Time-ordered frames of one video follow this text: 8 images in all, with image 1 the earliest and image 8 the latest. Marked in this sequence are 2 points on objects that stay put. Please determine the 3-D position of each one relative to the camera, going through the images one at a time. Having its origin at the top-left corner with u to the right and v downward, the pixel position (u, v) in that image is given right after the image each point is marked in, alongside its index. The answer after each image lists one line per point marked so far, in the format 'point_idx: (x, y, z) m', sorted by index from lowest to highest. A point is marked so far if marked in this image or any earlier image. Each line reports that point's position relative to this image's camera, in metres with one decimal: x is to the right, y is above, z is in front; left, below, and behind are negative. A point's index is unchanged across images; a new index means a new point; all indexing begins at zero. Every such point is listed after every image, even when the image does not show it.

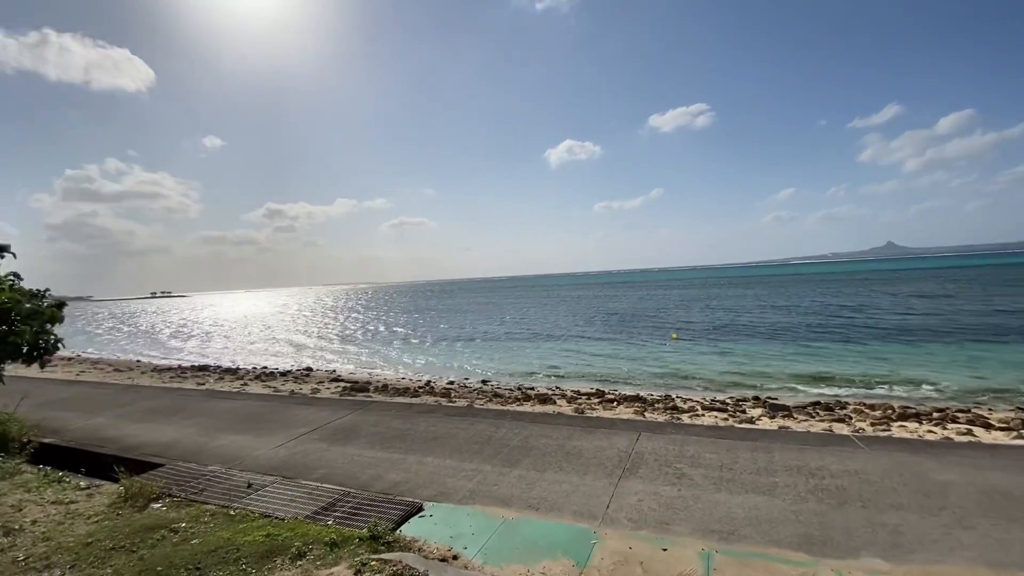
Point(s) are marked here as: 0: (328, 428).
0: (-1.9, -1.5, +5.0) m
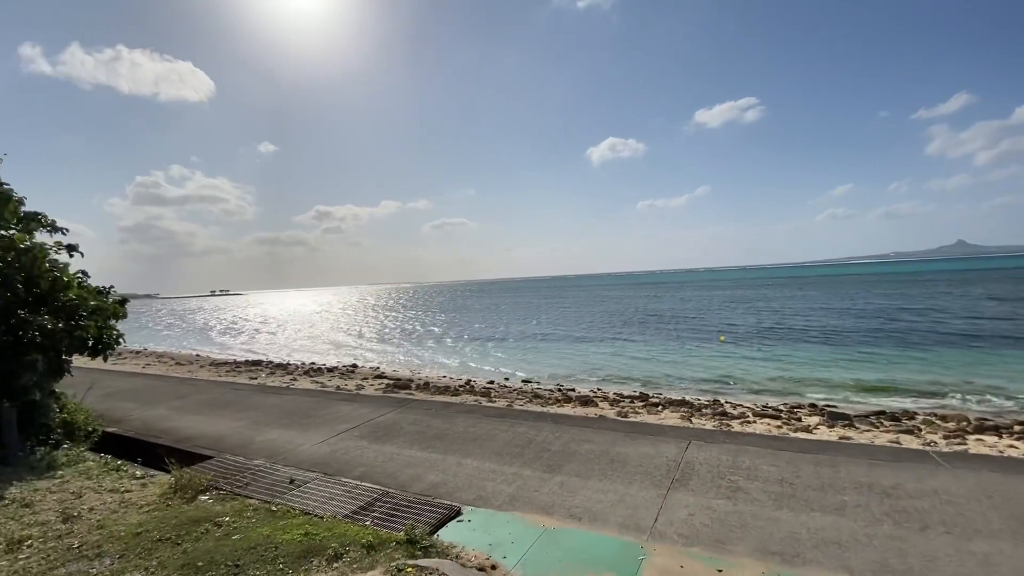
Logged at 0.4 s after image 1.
0: (-1.5, -1.4, +5.0) m
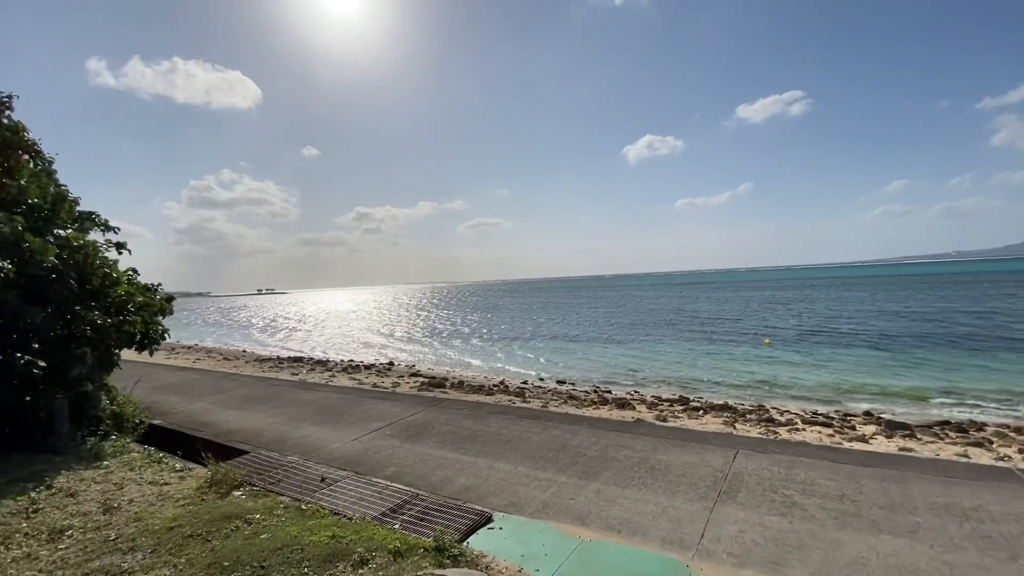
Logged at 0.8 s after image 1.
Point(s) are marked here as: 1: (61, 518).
0: (-1.1, -1.4, +4.9) m
1: (-2.8, -1.4, +3.0) m
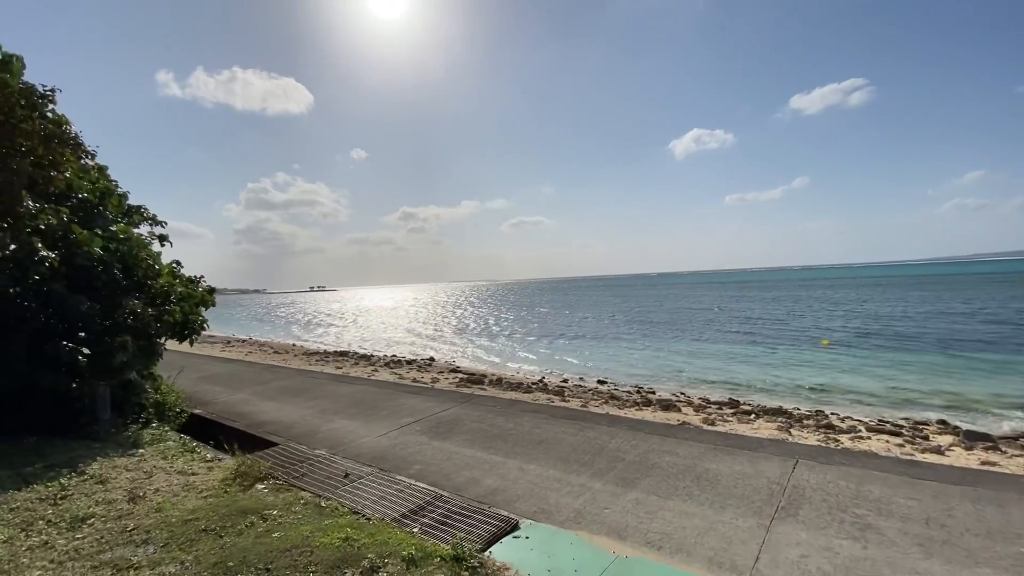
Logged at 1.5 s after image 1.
0: (-0.8, -1.3, +4.8) m
1: (-2.6, -1.3, +2.9) m
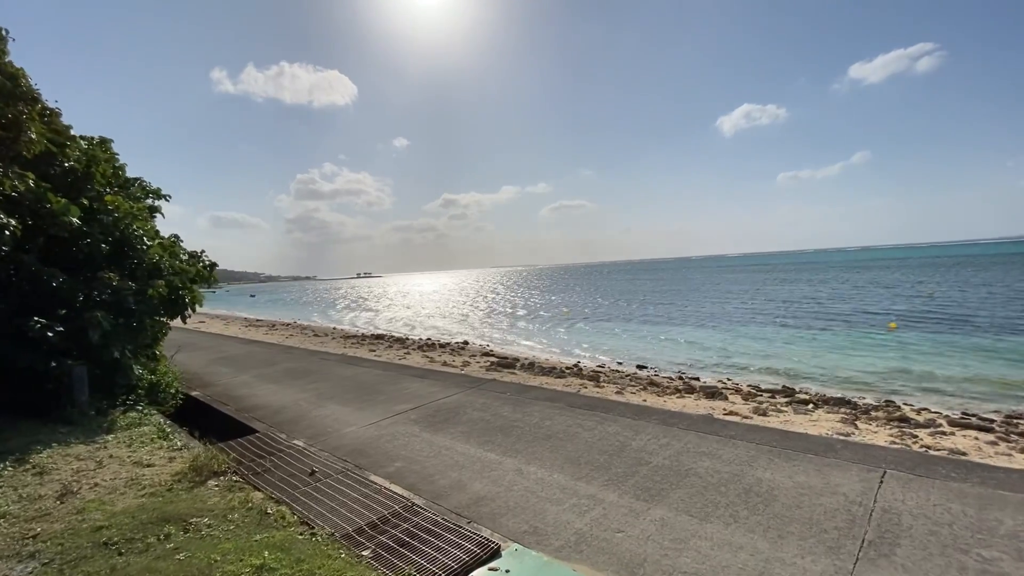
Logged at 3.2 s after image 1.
0: (-0.7, -1.0, +4.2) m
1: (-2.7, -1.1, +2.5) m
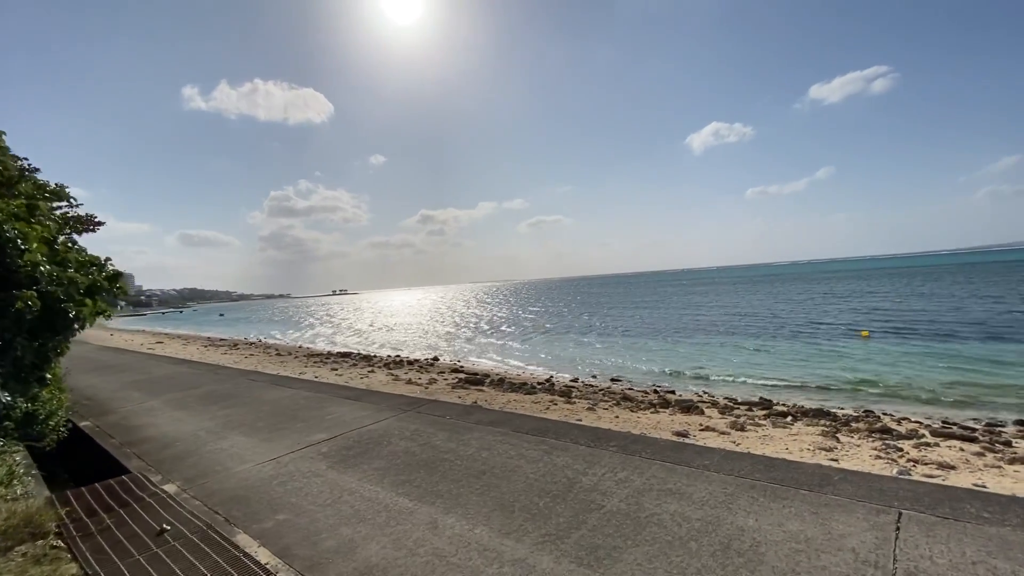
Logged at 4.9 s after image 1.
0: (-1.2, -1.1, +3.5) m
1: (-3.1, -1.1, +1.7) m
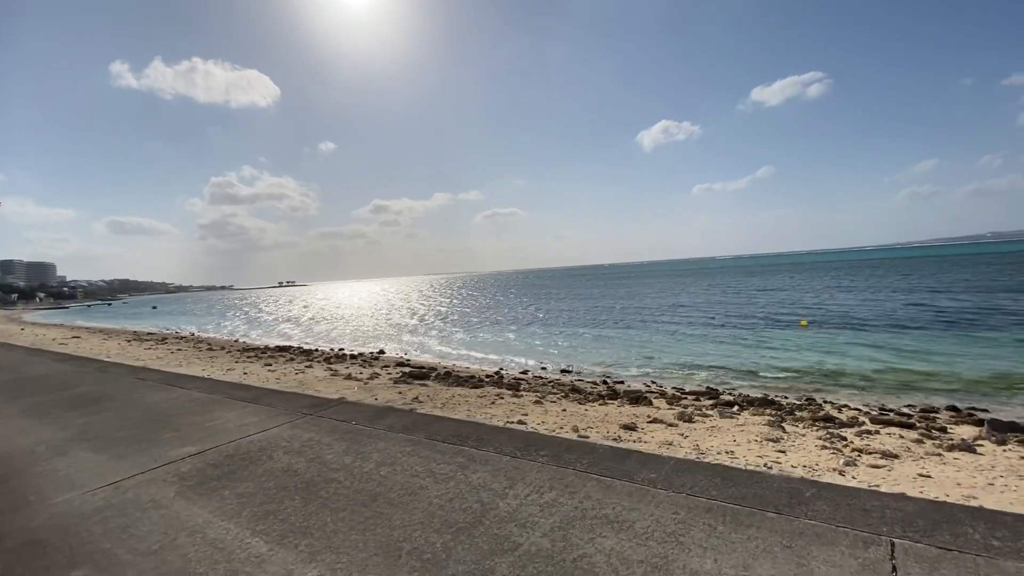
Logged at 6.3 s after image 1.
0: (-1.7, -1.0, +2.8) m
1: (-3.4, -1.0, +0.9) m
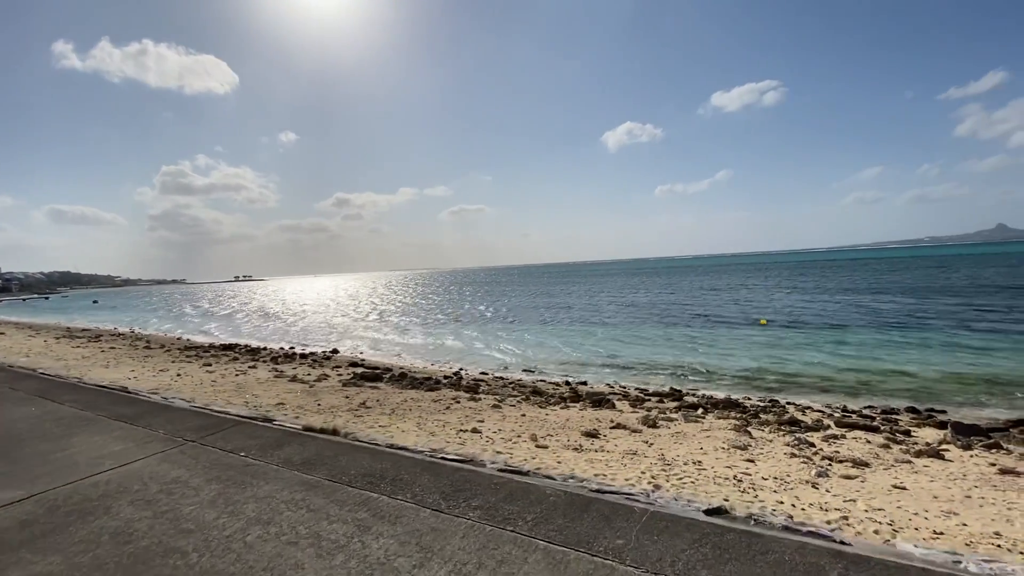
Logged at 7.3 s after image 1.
0: (-2.0, -0.9, +2.1) m
1: (-3.6, -1.0, +0.1) m
